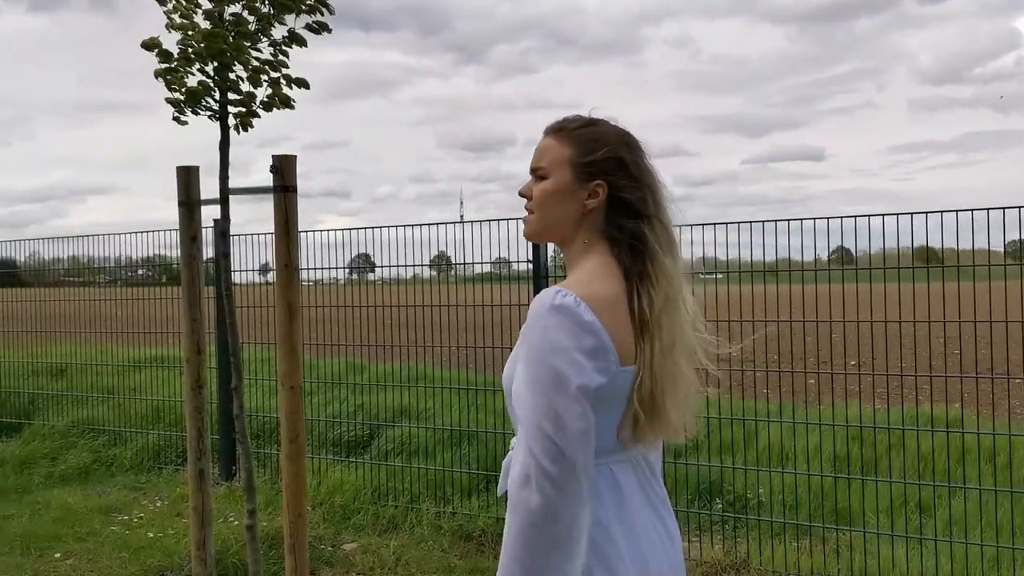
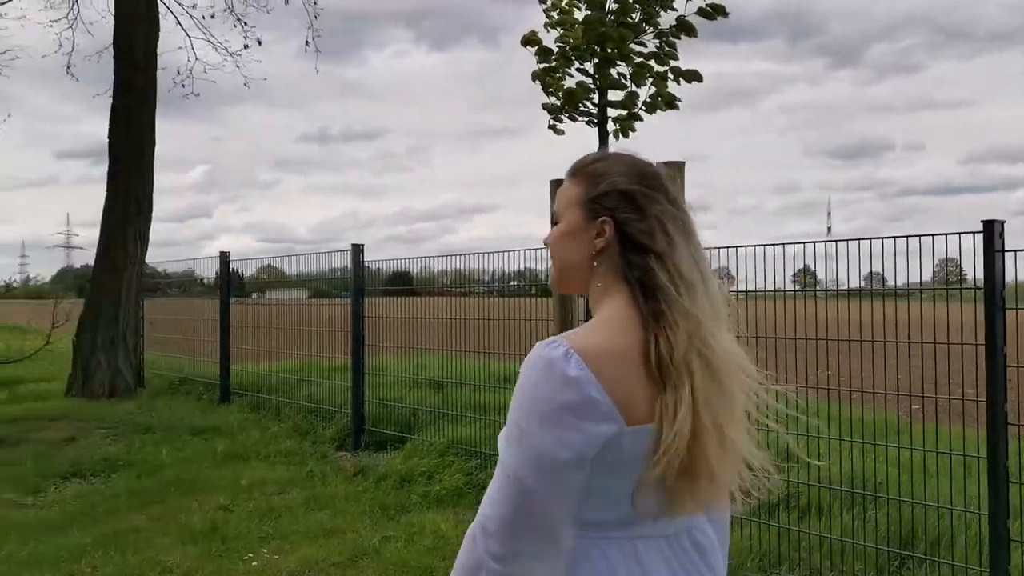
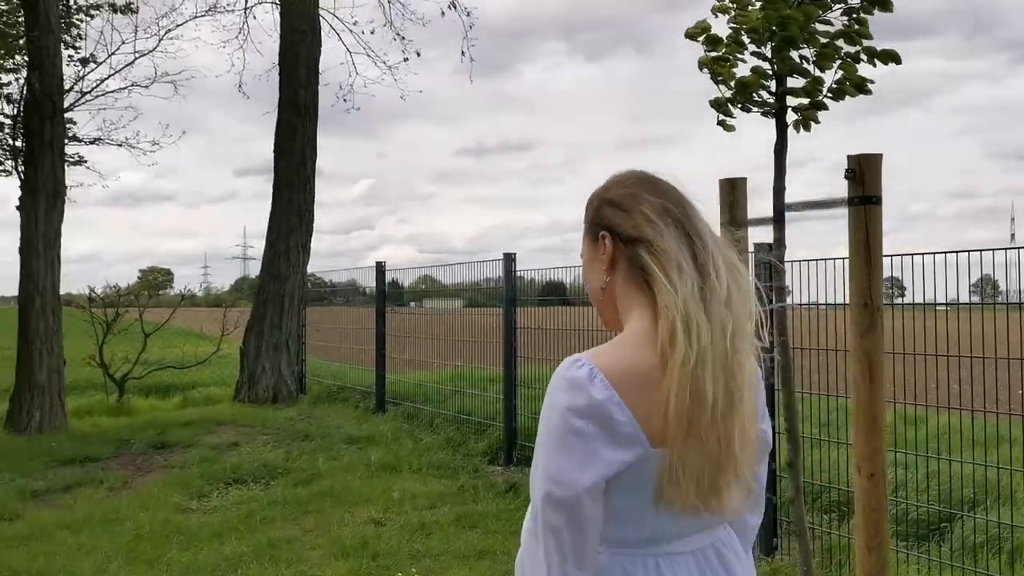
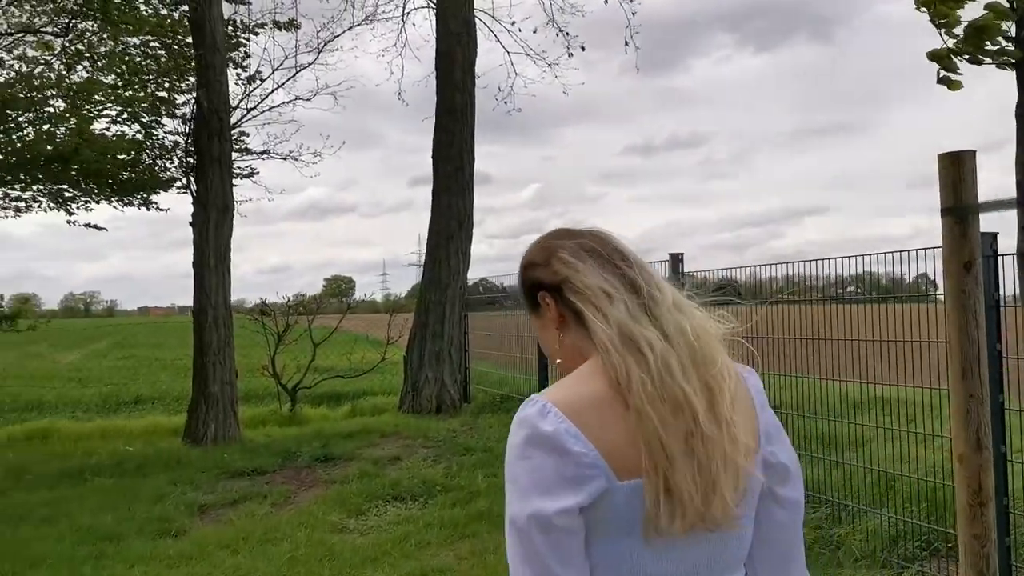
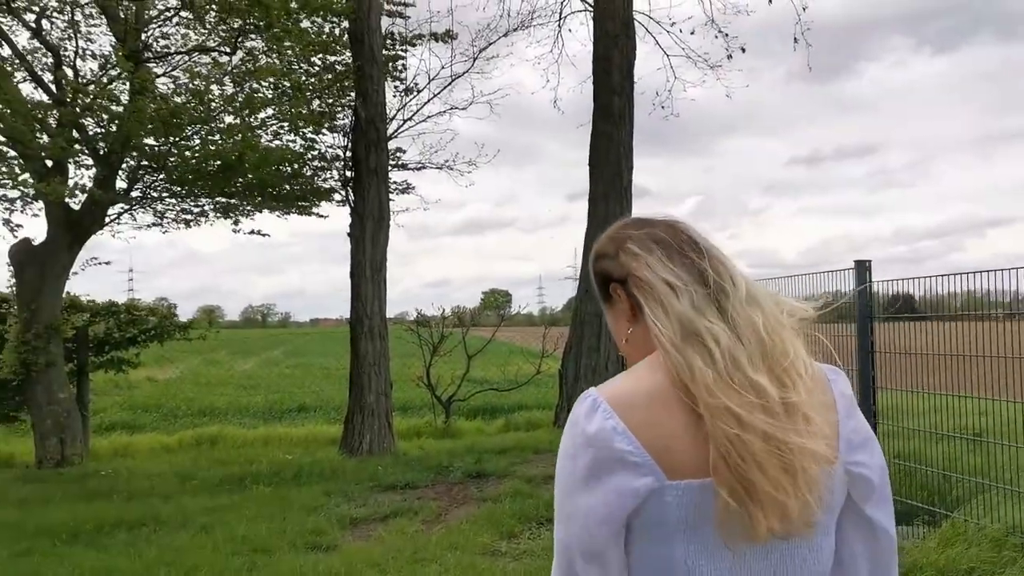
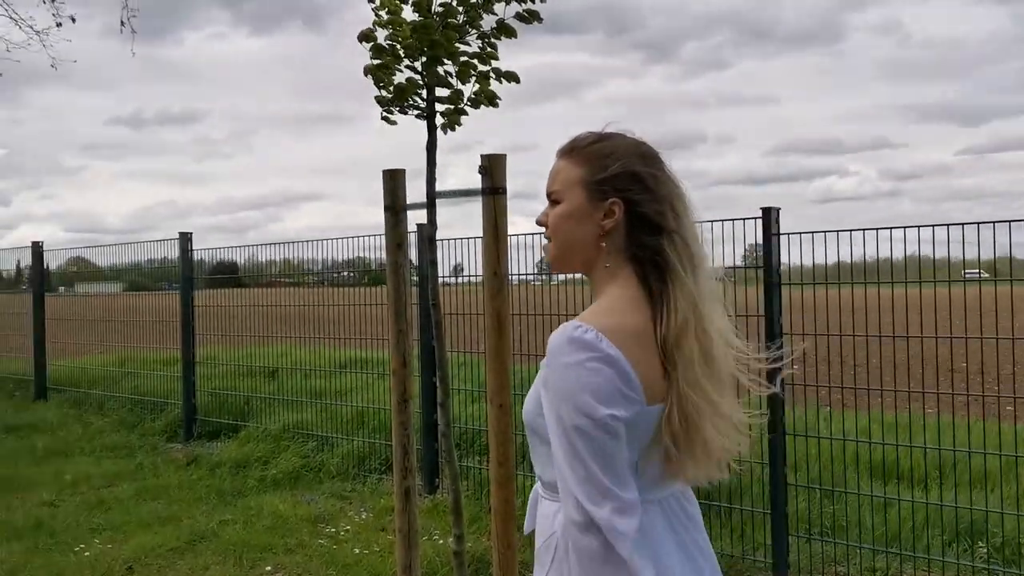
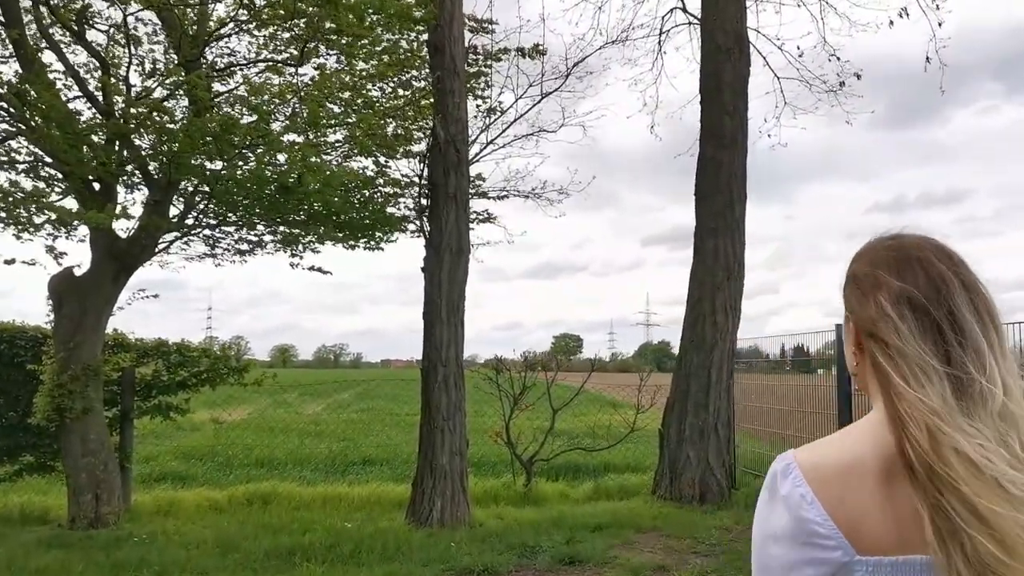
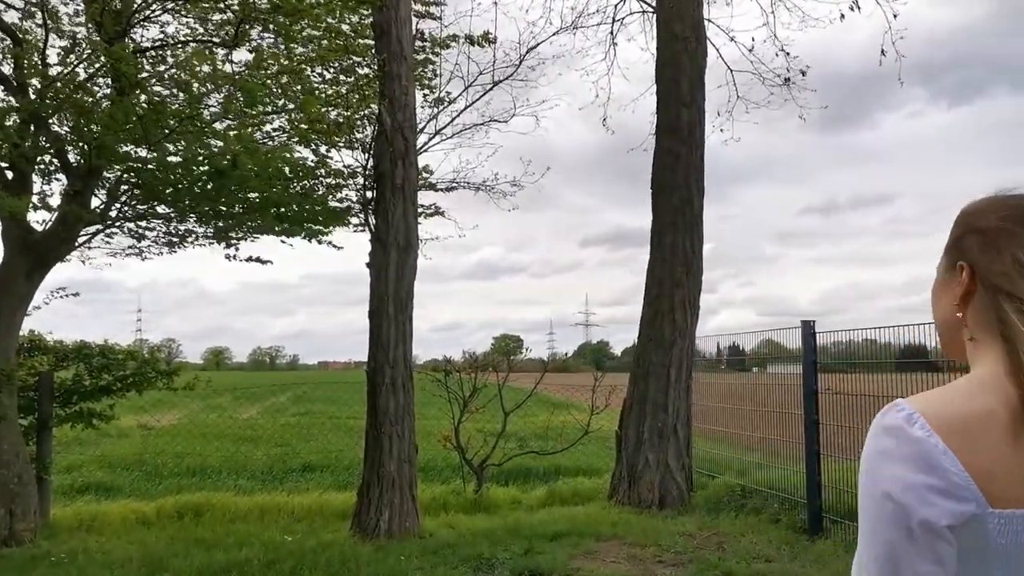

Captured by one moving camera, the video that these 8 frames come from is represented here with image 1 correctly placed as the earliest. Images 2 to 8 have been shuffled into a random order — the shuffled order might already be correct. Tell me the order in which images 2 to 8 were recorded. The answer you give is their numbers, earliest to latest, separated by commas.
6, 2, 3, 4, 5, 7, 8
